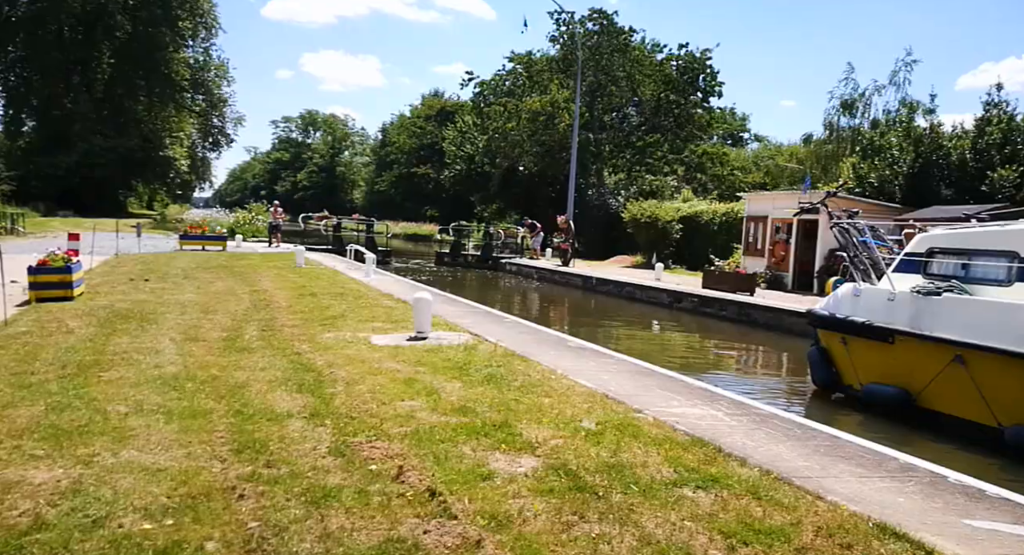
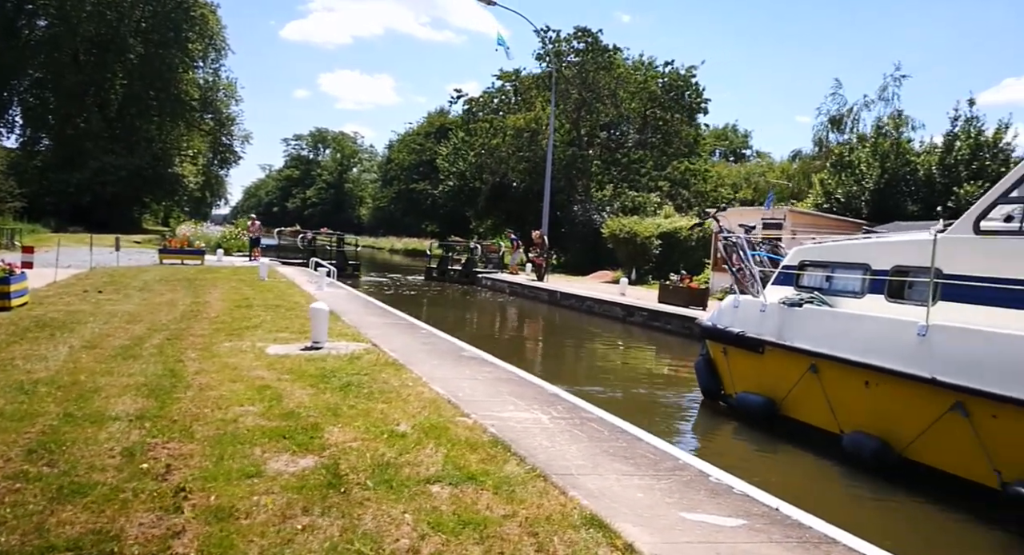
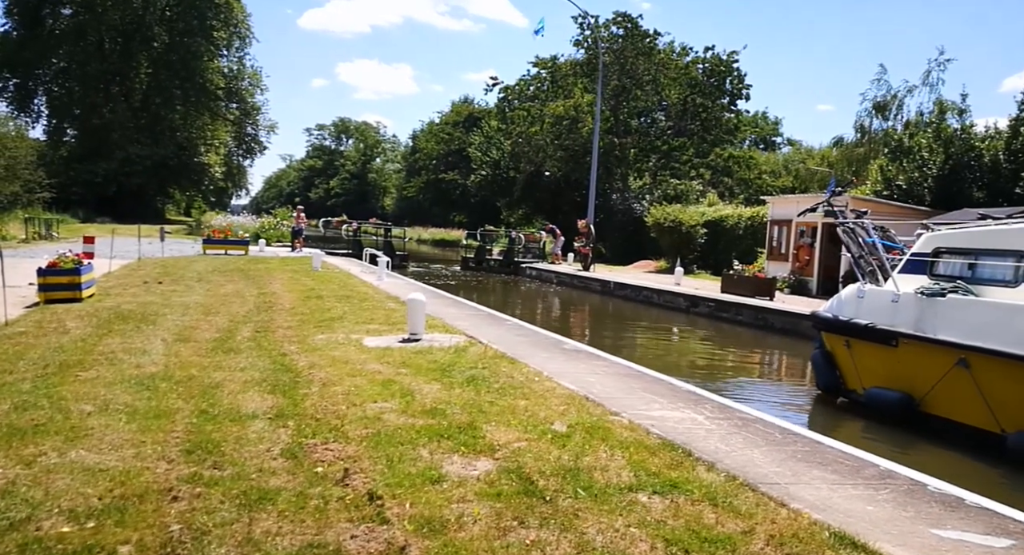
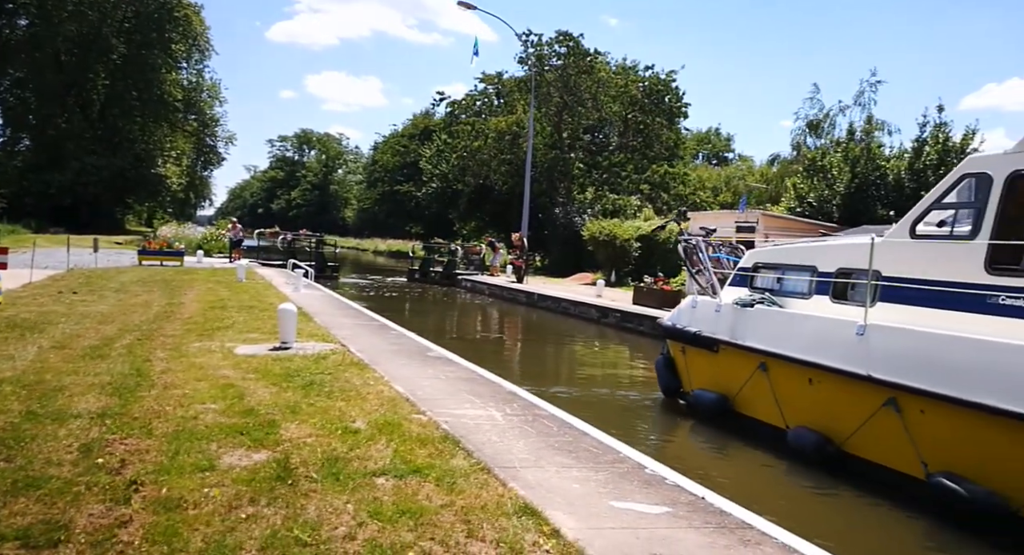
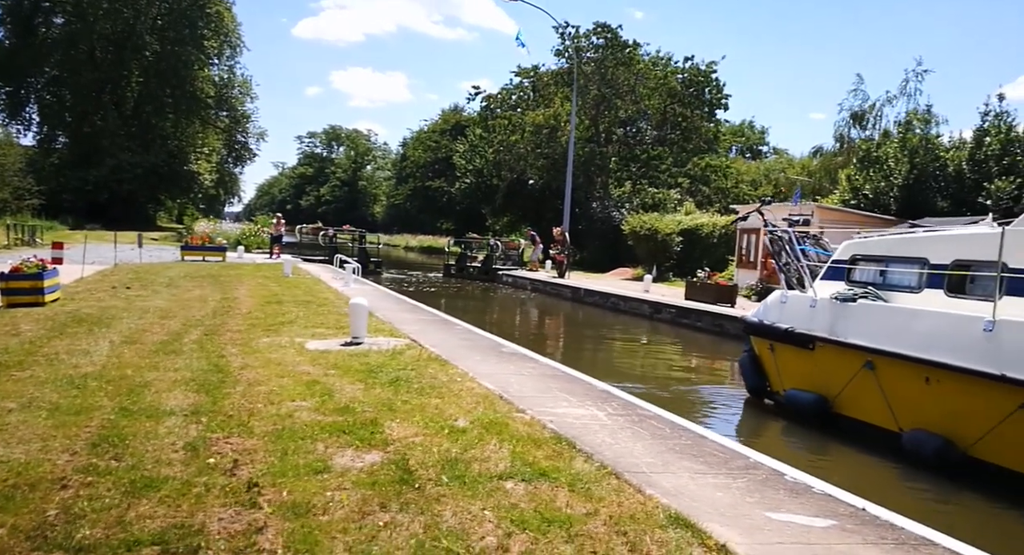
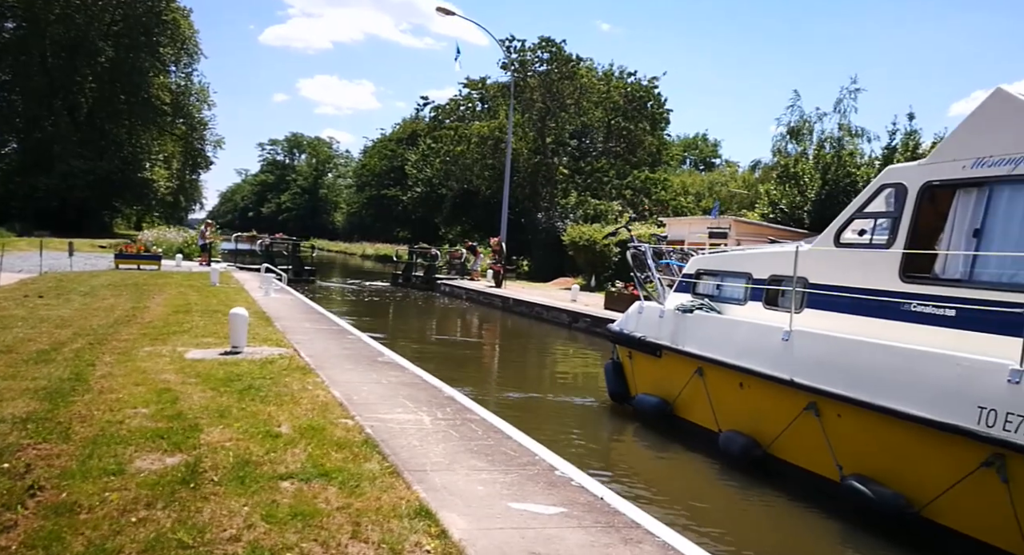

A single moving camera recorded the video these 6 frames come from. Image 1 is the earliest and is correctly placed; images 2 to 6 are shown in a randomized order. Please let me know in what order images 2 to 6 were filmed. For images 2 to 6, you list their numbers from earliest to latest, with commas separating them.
3, 5, 2, 4, 6
